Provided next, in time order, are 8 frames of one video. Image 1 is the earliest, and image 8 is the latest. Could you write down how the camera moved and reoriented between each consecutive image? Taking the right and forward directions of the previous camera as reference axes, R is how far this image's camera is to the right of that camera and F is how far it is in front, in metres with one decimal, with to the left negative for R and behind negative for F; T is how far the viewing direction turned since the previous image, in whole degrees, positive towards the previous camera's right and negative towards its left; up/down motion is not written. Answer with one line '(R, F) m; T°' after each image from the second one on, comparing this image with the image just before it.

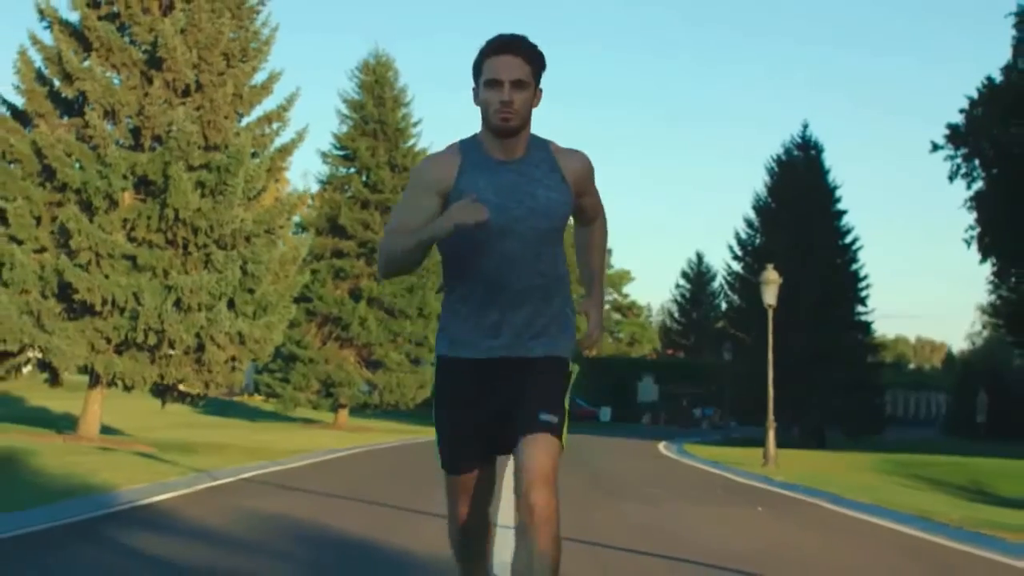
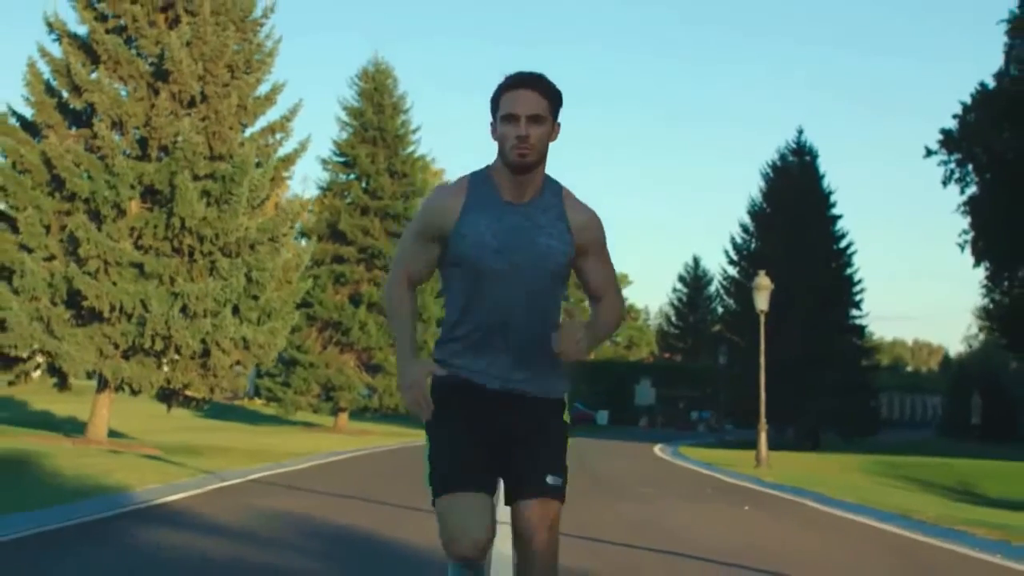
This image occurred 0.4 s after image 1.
(0.0, -0.7) m; 0°
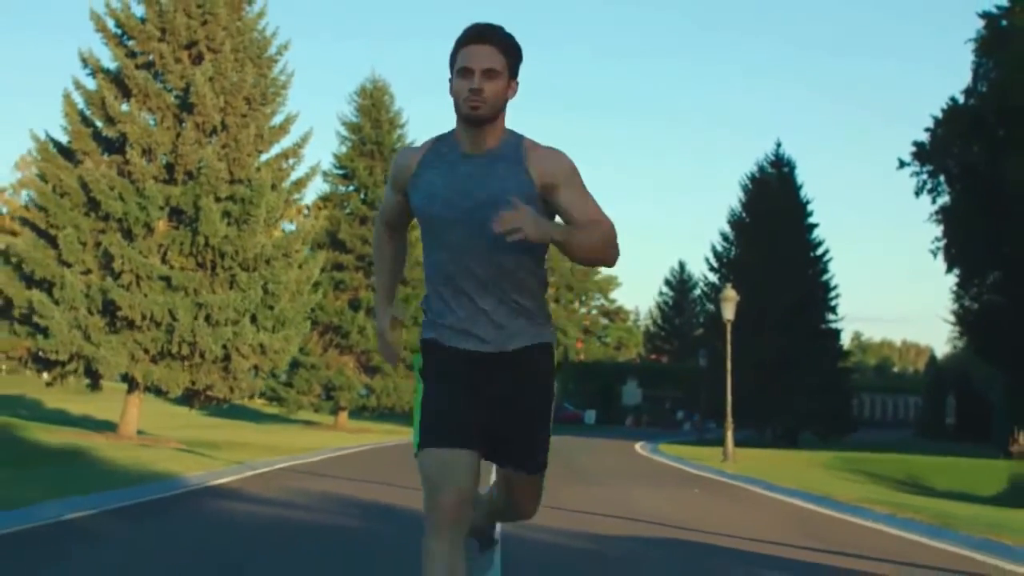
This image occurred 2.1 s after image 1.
(0.0, -3.1) m; 0°
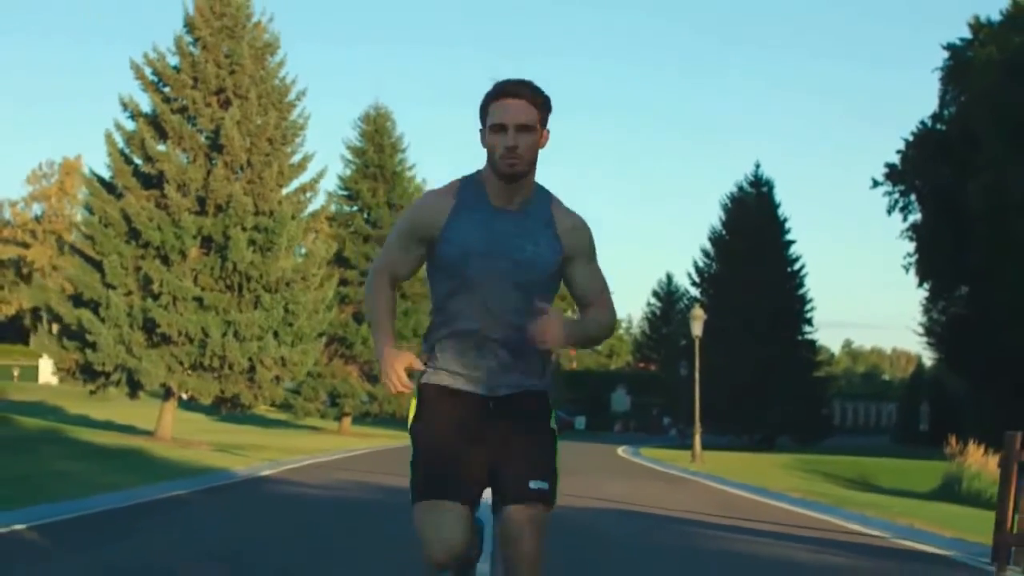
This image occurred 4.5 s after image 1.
(0.0, -4.1) m; 0°
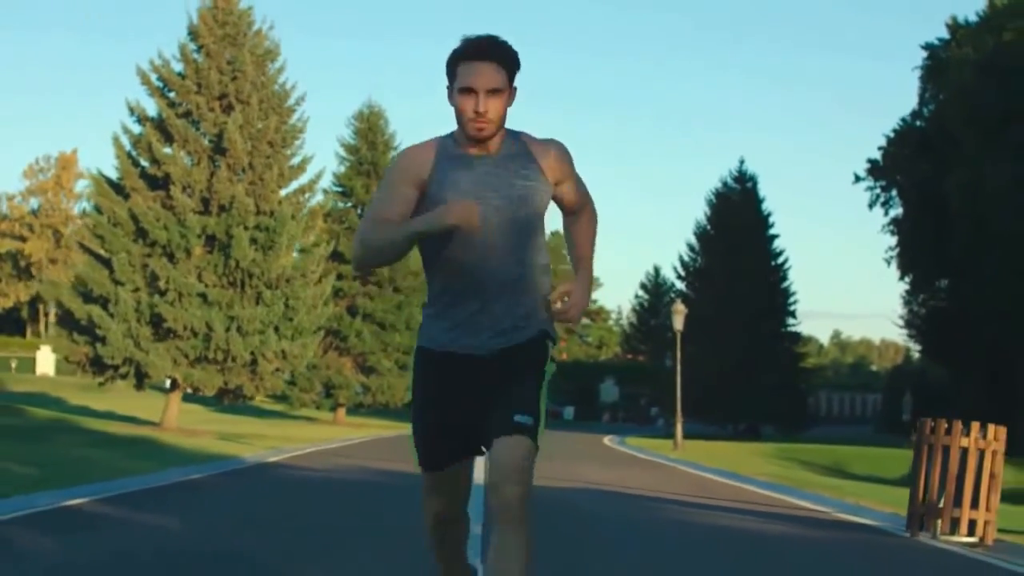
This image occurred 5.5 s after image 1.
(0.0, -1.7) m; 0°
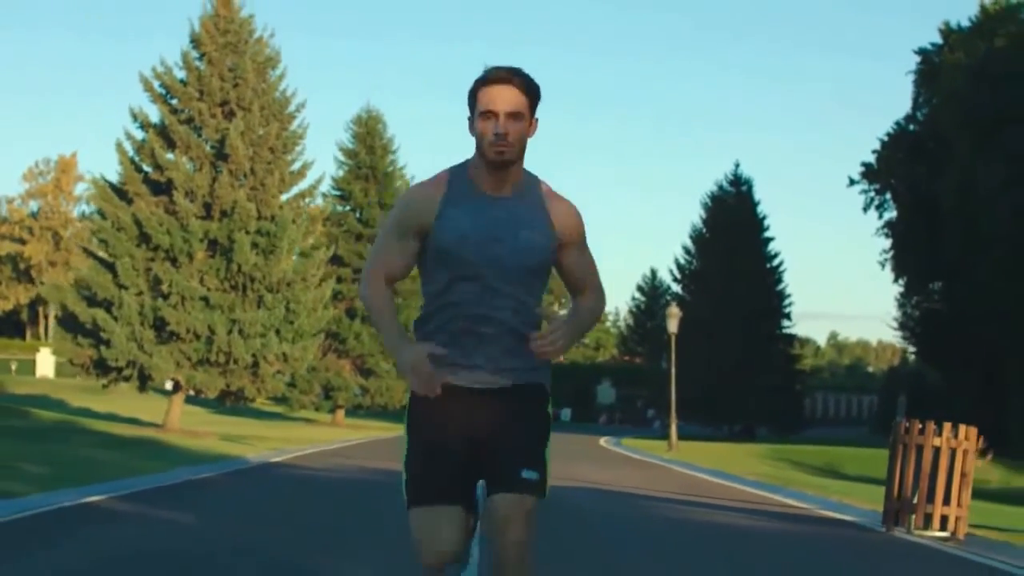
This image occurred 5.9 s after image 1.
(0.0, -0.6) m; 0°
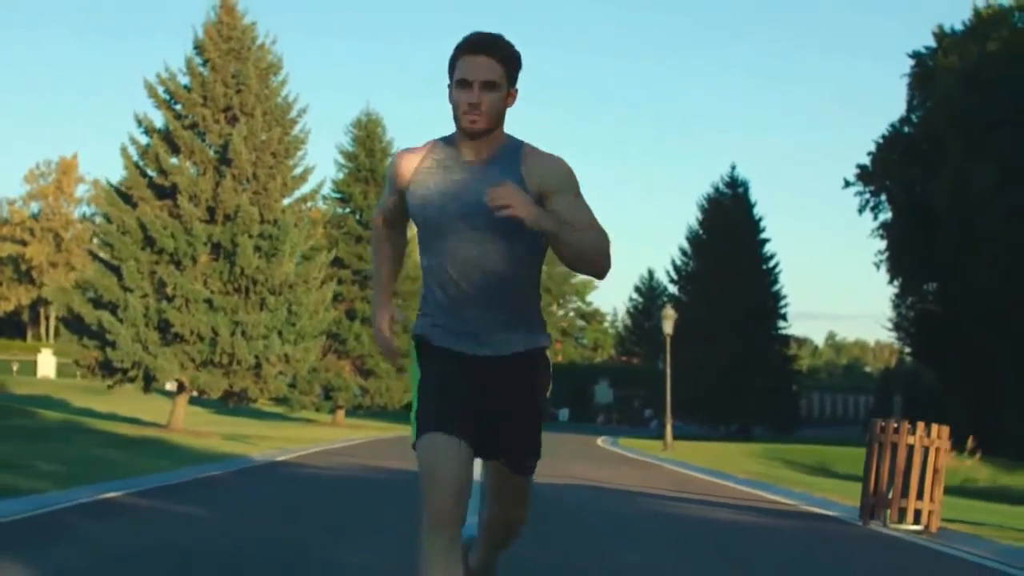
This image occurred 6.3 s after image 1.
(0.0, -0.7) m; 0°
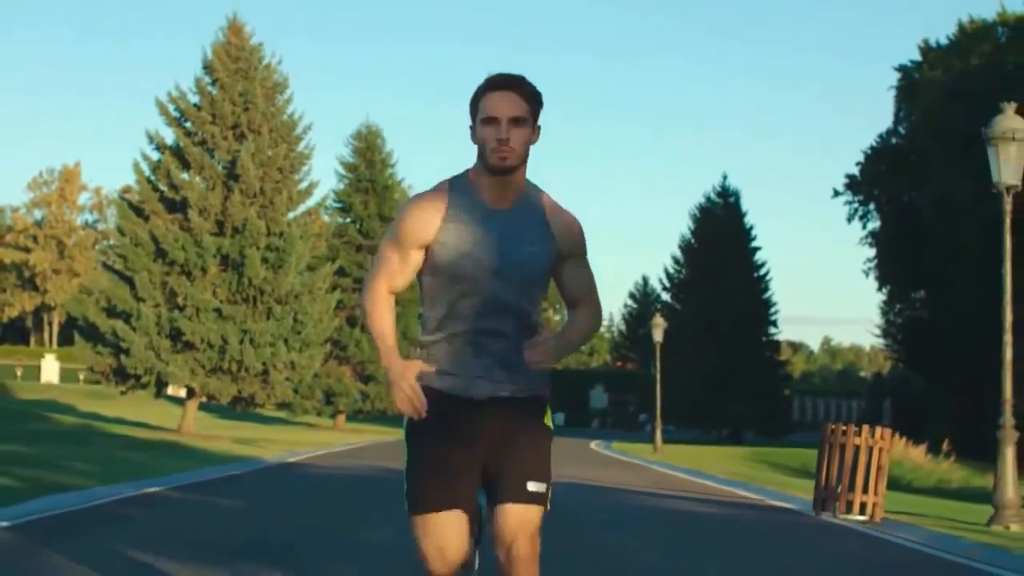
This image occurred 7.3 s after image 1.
(0.0, -1.7) m; 0°
